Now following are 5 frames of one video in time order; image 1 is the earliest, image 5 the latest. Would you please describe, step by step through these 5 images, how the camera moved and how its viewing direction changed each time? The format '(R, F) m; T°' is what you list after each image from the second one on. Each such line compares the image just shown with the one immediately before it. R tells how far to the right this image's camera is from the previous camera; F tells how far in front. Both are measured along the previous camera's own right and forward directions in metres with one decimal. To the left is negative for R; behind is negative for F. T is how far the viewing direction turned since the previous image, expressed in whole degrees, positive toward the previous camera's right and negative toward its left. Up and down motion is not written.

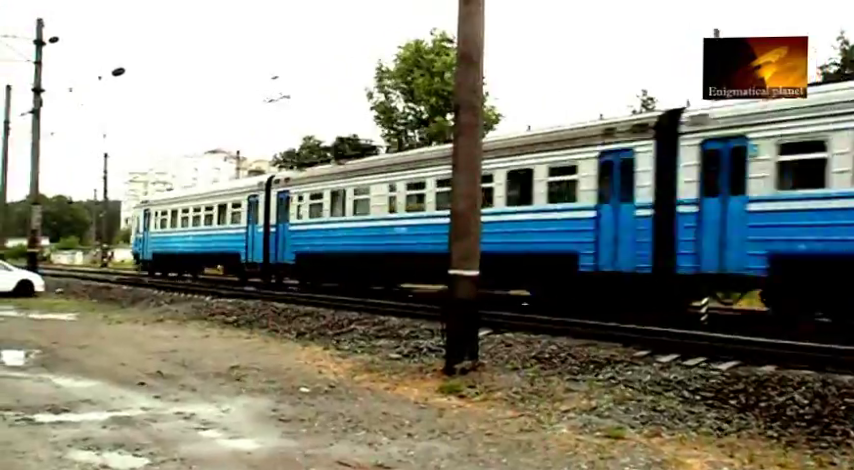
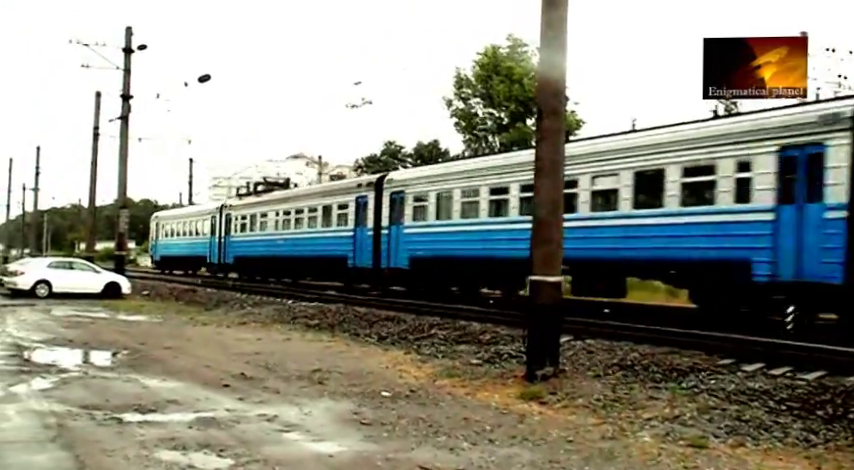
(-0.4, 0.0) m; -3°
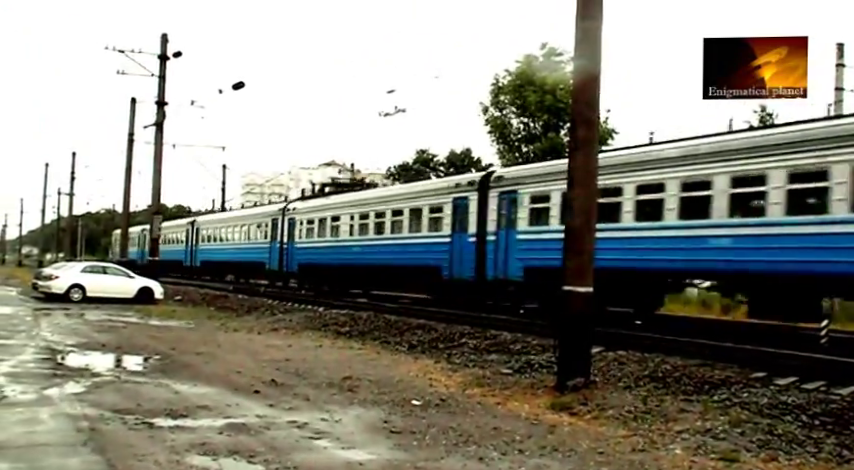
(-0.2, 0.0) m; -1°
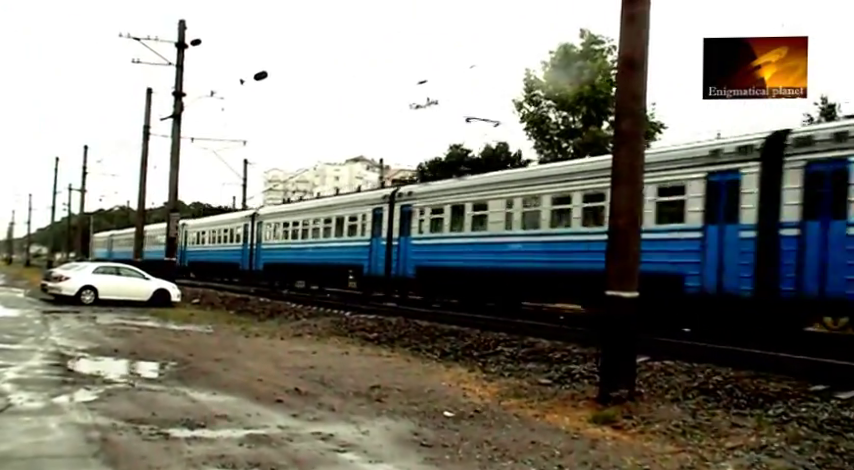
(-0.3, +0.6) m; 0°
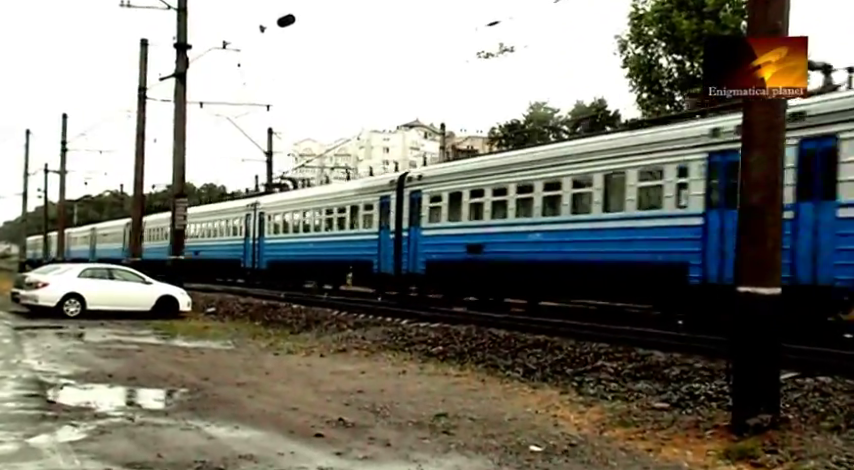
(-0.6, +2.0) m; -1°
